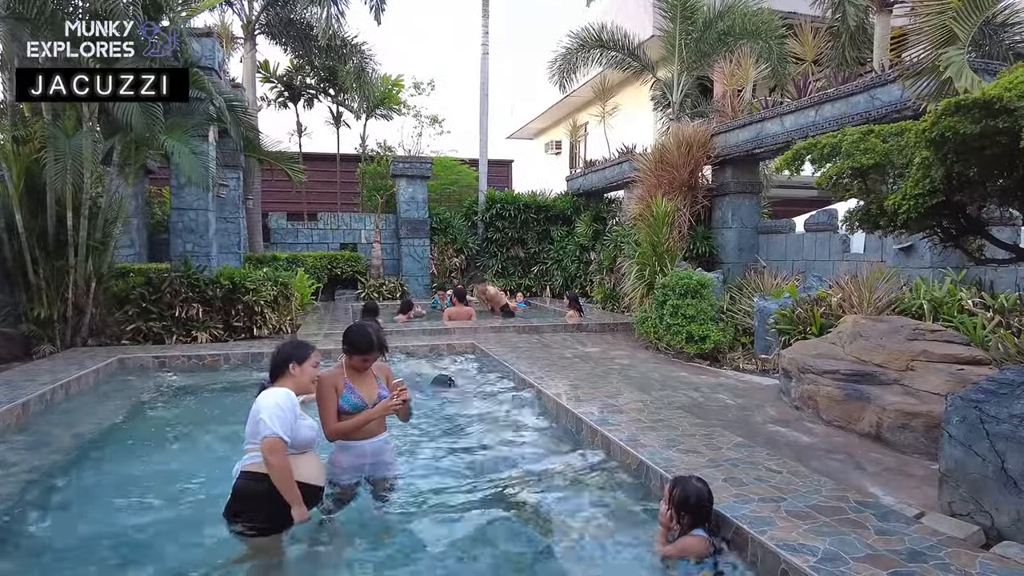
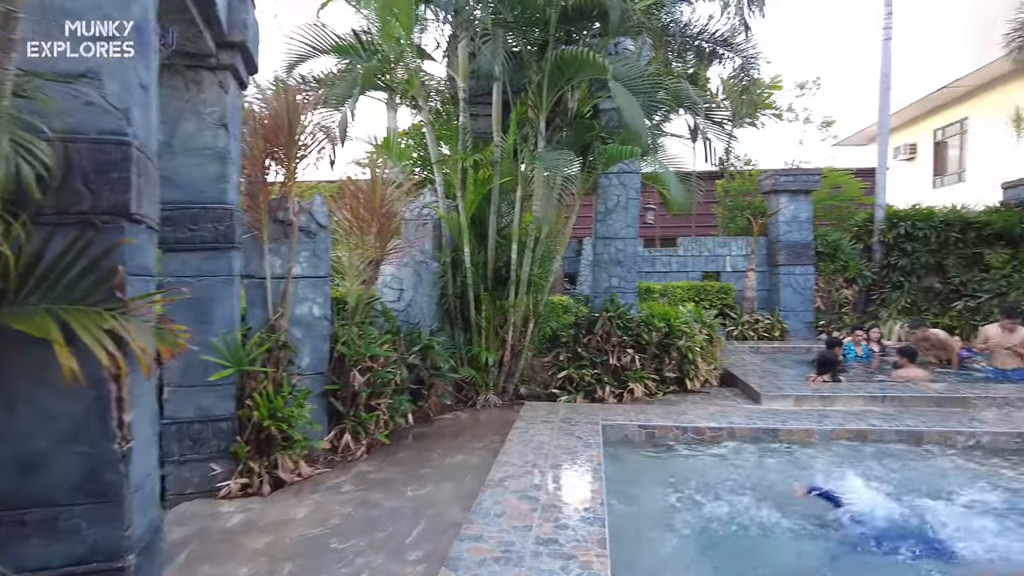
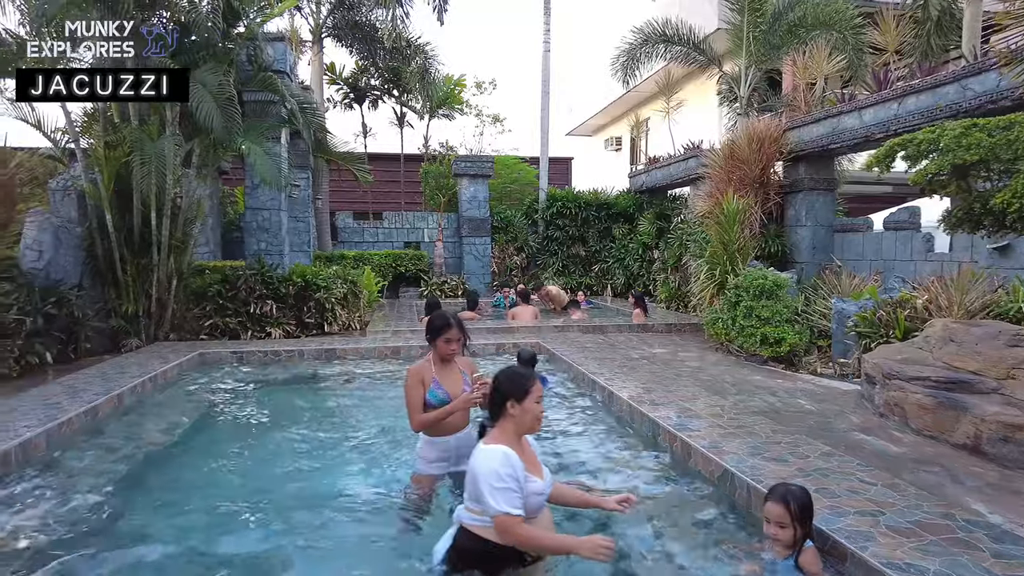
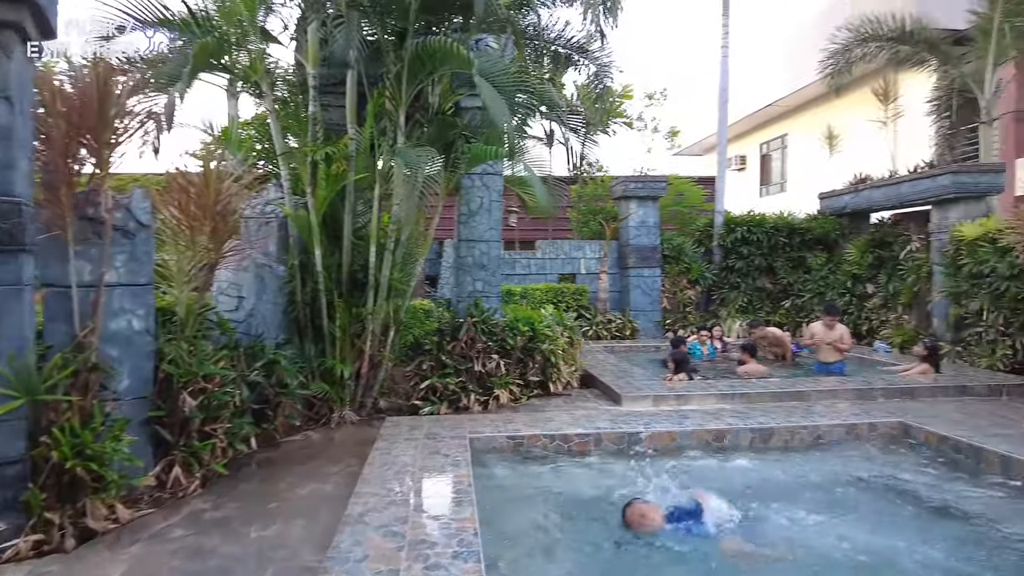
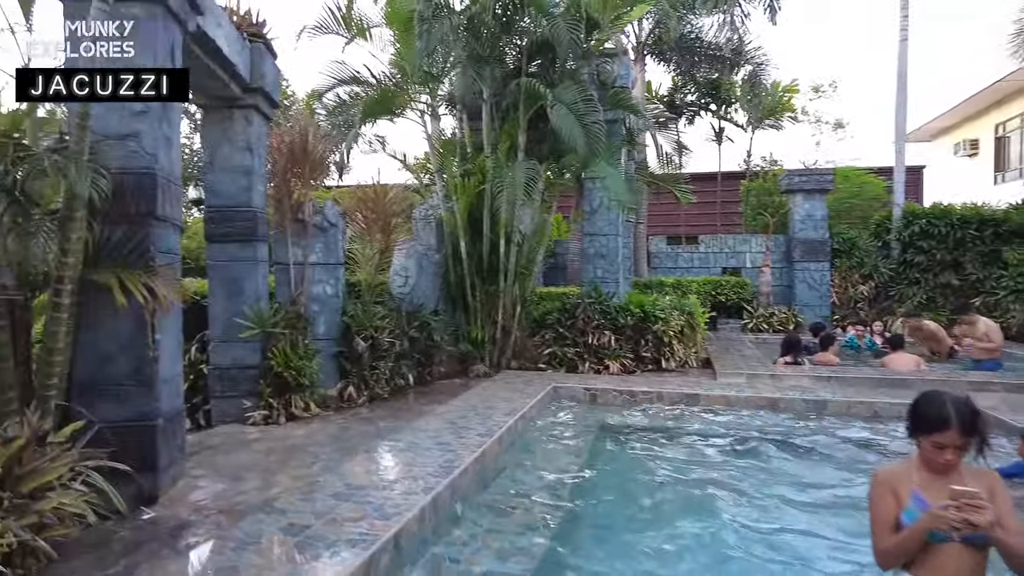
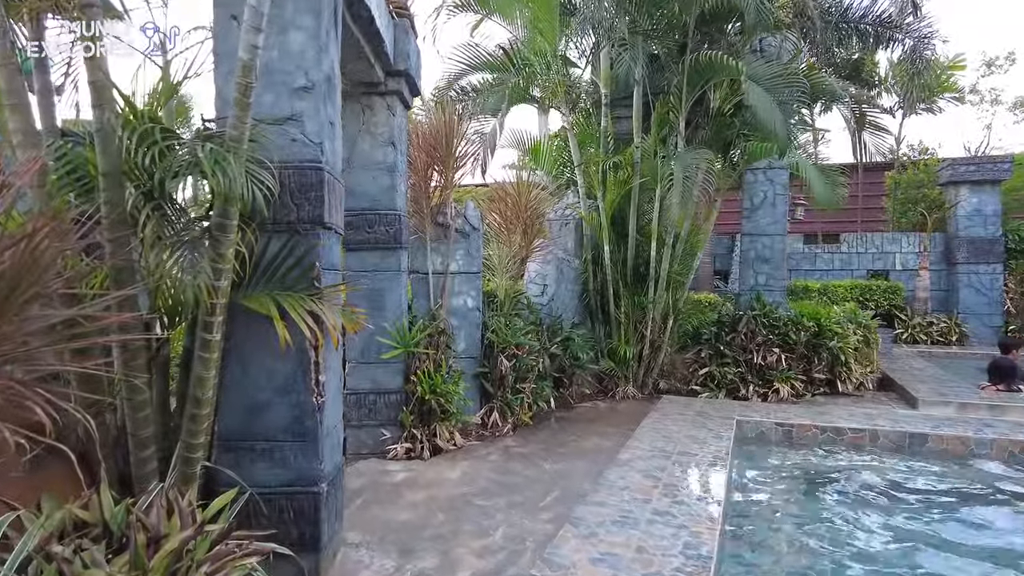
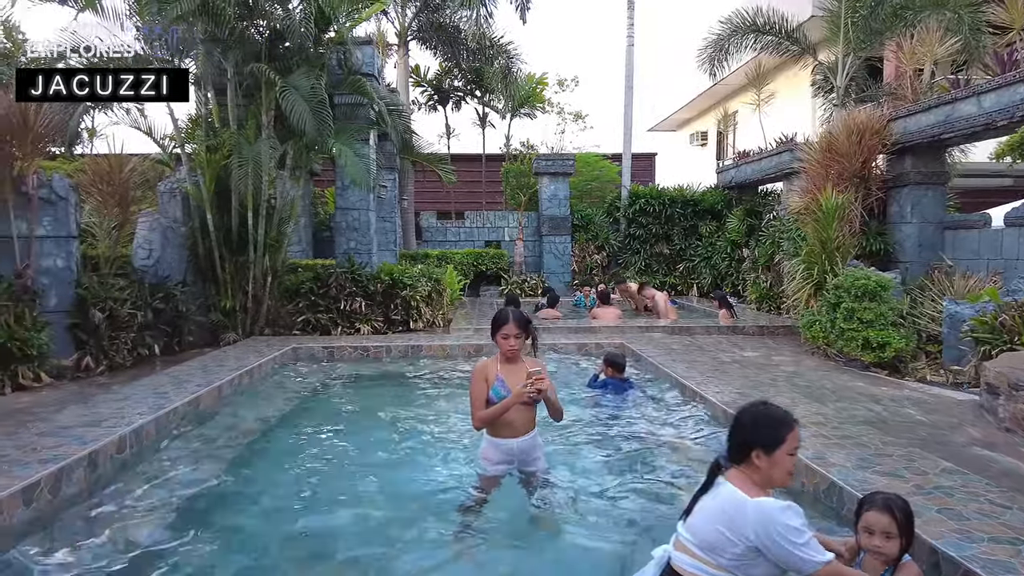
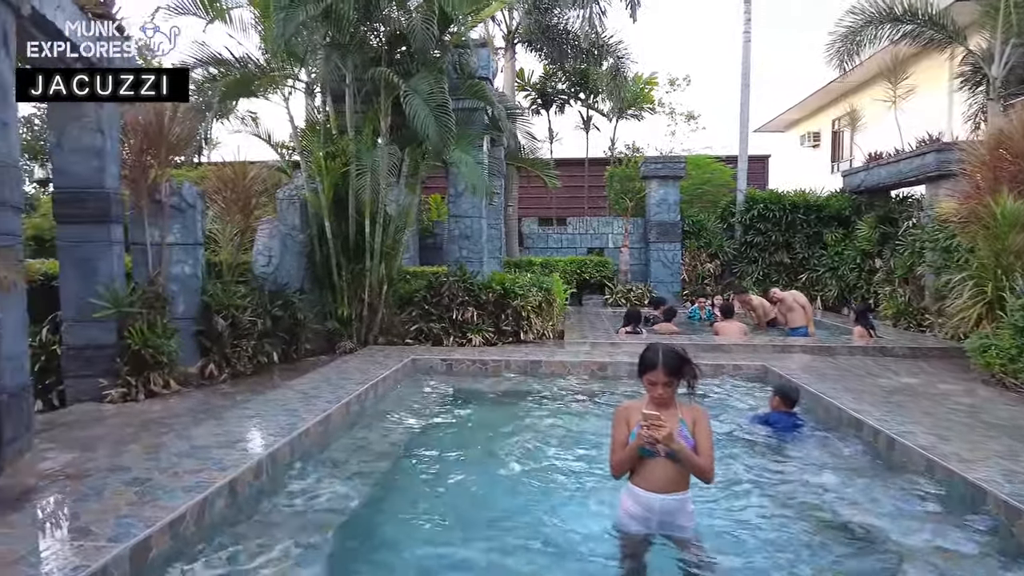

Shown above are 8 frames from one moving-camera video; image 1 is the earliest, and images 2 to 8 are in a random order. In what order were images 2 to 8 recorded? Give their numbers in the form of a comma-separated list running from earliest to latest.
3, 7, 8, 5, 6, 2, 4
